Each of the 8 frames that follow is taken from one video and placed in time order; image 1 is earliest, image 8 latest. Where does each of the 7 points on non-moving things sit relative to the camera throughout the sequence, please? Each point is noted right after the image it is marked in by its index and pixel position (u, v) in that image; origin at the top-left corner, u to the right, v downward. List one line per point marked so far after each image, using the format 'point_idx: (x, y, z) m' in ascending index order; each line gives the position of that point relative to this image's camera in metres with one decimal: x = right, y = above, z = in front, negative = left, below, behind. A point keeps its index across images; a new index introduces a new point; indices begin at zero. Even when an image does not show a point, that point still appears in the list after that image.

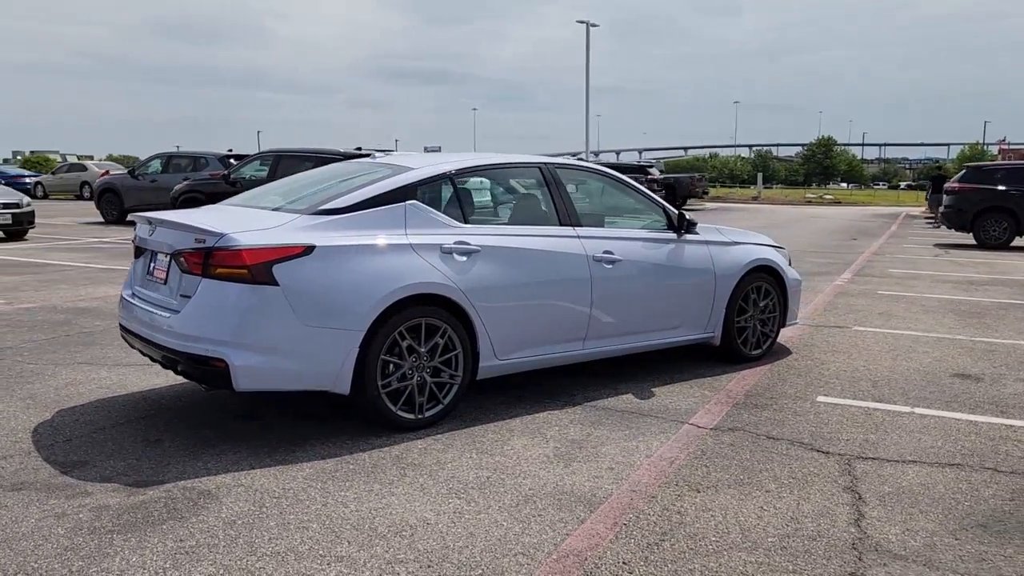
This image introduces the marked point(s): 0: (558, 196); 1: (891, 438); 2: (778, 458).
0: (+0.3, +0.6, +5.7) m
1: (+2.2, -0.9, +4.9) m
2: (+1.4, -0.9, +4.5) m
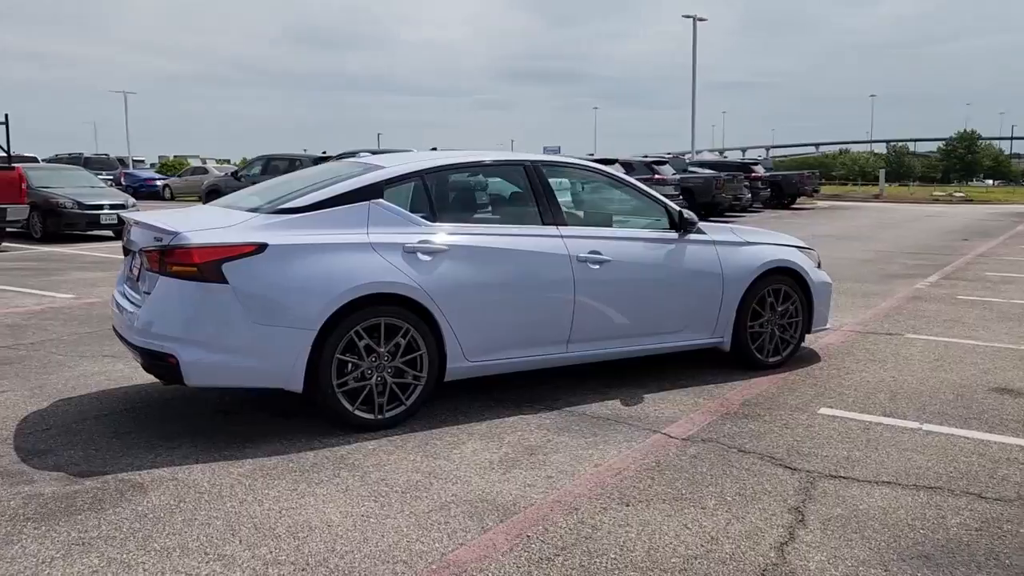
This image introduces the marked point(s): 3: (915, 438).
0: (+0.2, +0.6, +5.6) m
1: (+1.9, -0.9, +4.5) m
2: (+1.1, -0.9, +4.2) m
3: (+2.3, -0.8, +4.8) m
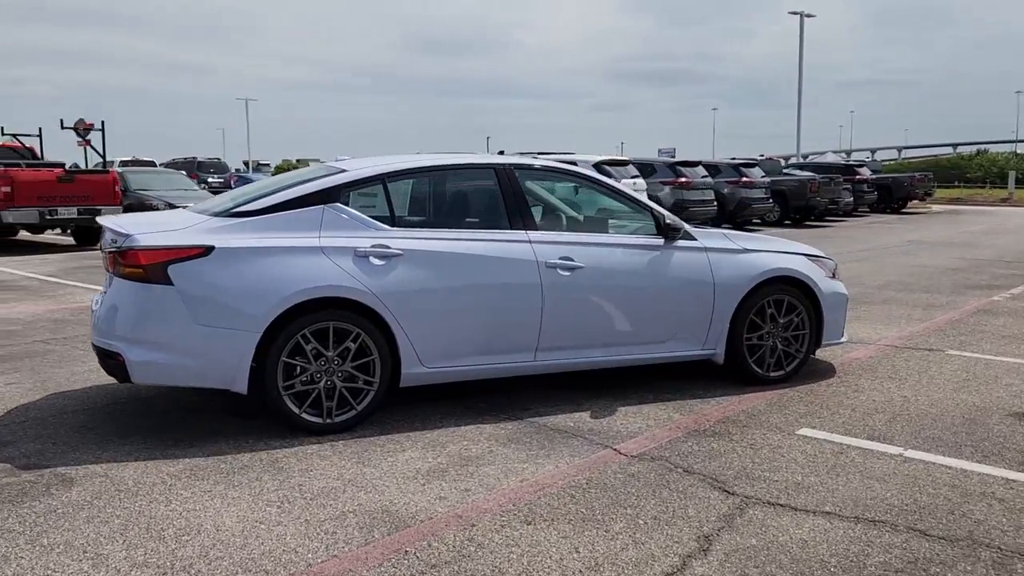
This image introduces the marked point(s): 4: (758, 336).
0: (0.0, +0.6, +5.4) m
1: (+1.5, -0.9, +4.2) m
2: (+0.7, -1.0, +4.0) m
3: (+1.9, -0.9, +4.4) m
4: (+1.7, -0.3, +6.0) m
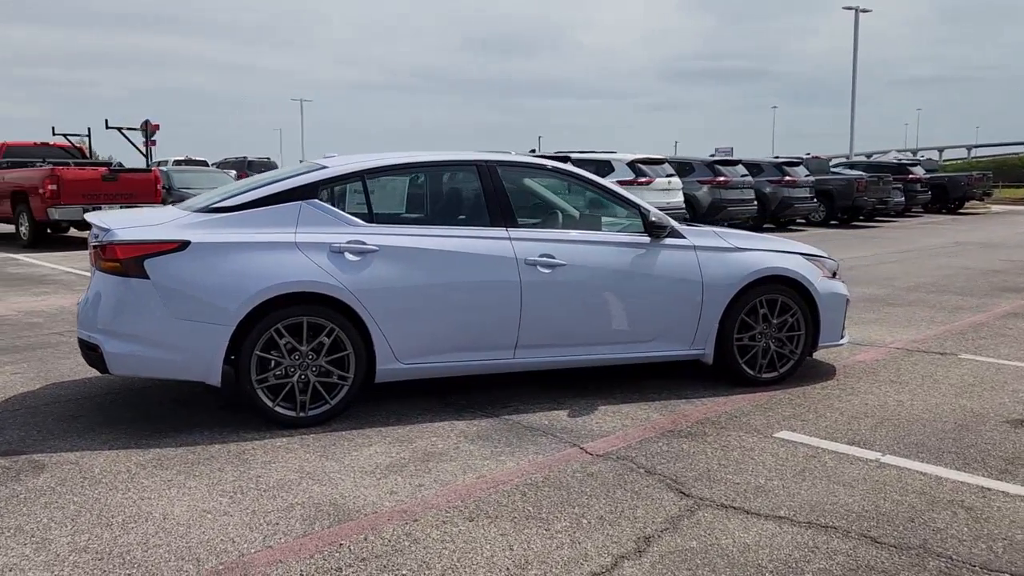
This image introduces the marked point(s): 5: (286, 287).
0: (-0.1, +0.6, +5.4) m
1: (+1.3, -0.9, +4.1) m
2: (+0.5, -0.9, +3.9) m
3: (+1.8, -0.9, +4.3) m
4: (+1.6, -0.3, +5.9) m
5: (-1.3, 0.0, +4.8) m
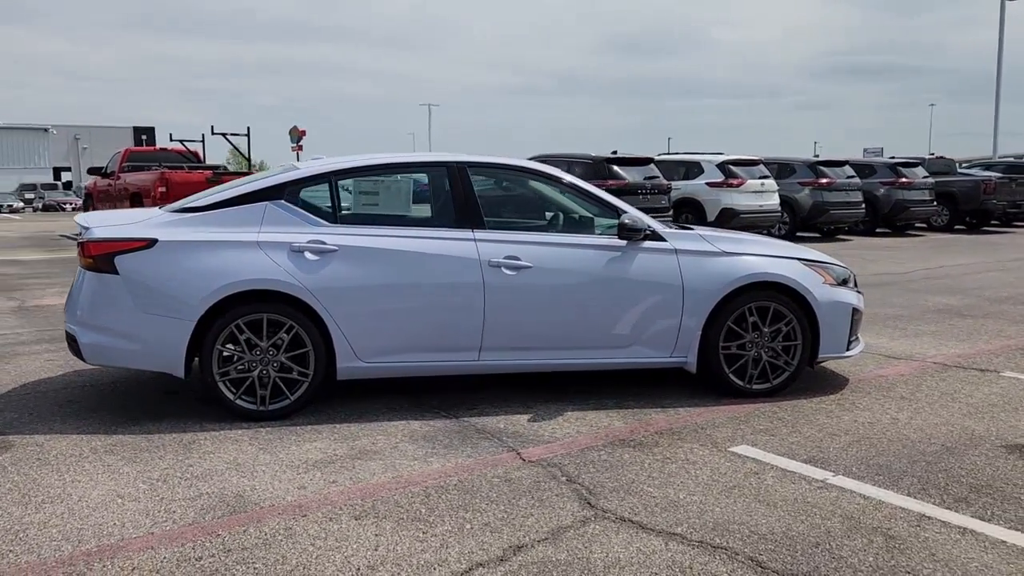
0: (-0.3, +0.6, +5.4) m
1: (+0.9, -1.0, +3.8) m
2: (0.0, -1.0, +3.8) m
3: (+1.3, -0.9, +4.0) m
4: (+1.5, -0.4, +5.6) m
5: (-1.5, 0.0, +5.0) m
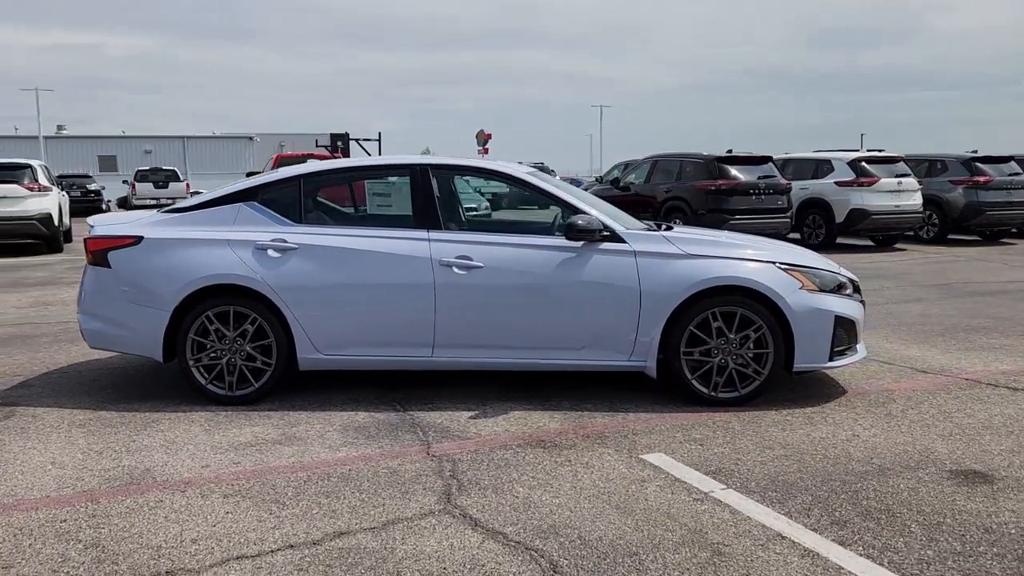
0: (-0.6, +0.6, +5.6) m
1: (+0.2, -1.0, +3.8) m
2: (-0.6, -0.9, +4.0) m
3: (+0.7, -1.0, +3.9) m
4: (+1.2, -0.4, +5.4) m
5: (-1.9, +0.1, +5.4) m
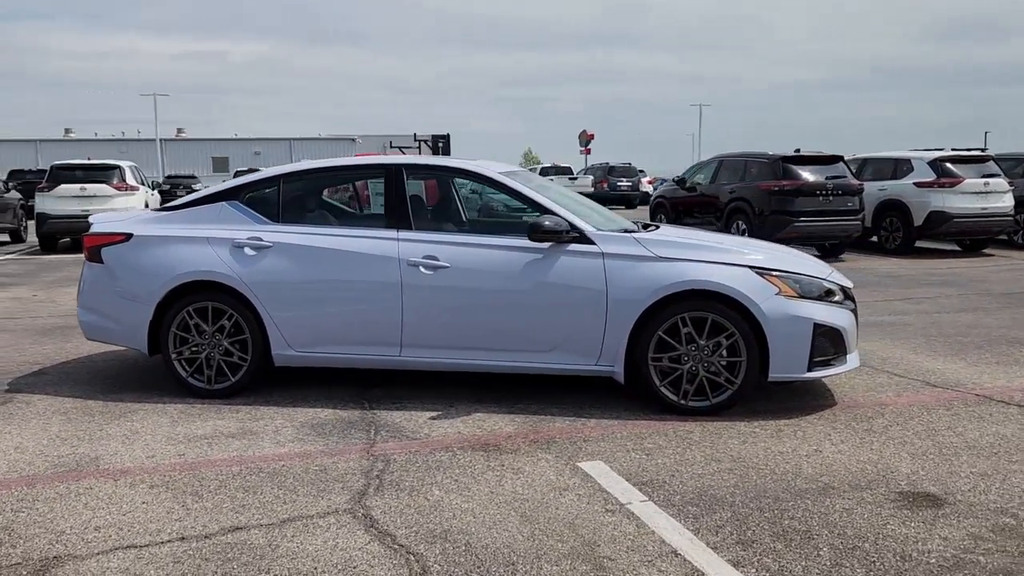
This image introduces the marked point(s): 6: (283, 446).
0: (-0.7, +0.6, +5.6) m
1: (-0.2, -1.0, +3.7) m
2: (-1.0, -0.9, +4.0) m
3: (+0.3, -1.0, +3.8) m
4: (+1.0, -0.4, +5.2) m
5: (-2.1, +0.1, +5.6) m
6: (-1.2, -0.9, +4.7) m
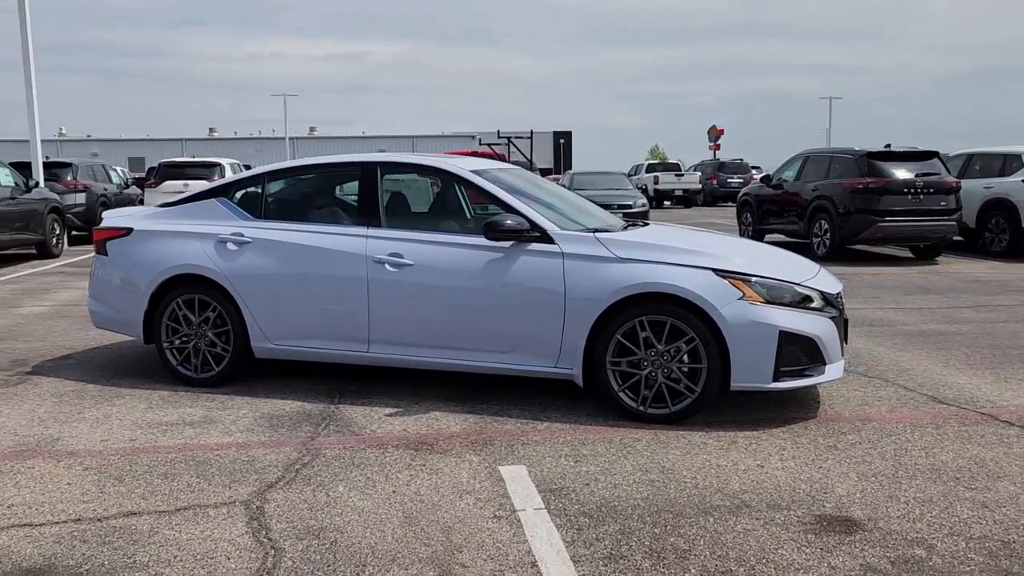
0: (-0.9, +0.6, +5.7) m
1: (-0.7, -1.0, +3.7) m
2: (-1.4, -0.9, +4.1) m
3: (-0.2, -1.0, +3.7) m
4: (+0.7, -0.4, +5.0) m
5: (-2.3, +0.1, +5.8) m
6: (-1.6, -0.8, +4.8) m
